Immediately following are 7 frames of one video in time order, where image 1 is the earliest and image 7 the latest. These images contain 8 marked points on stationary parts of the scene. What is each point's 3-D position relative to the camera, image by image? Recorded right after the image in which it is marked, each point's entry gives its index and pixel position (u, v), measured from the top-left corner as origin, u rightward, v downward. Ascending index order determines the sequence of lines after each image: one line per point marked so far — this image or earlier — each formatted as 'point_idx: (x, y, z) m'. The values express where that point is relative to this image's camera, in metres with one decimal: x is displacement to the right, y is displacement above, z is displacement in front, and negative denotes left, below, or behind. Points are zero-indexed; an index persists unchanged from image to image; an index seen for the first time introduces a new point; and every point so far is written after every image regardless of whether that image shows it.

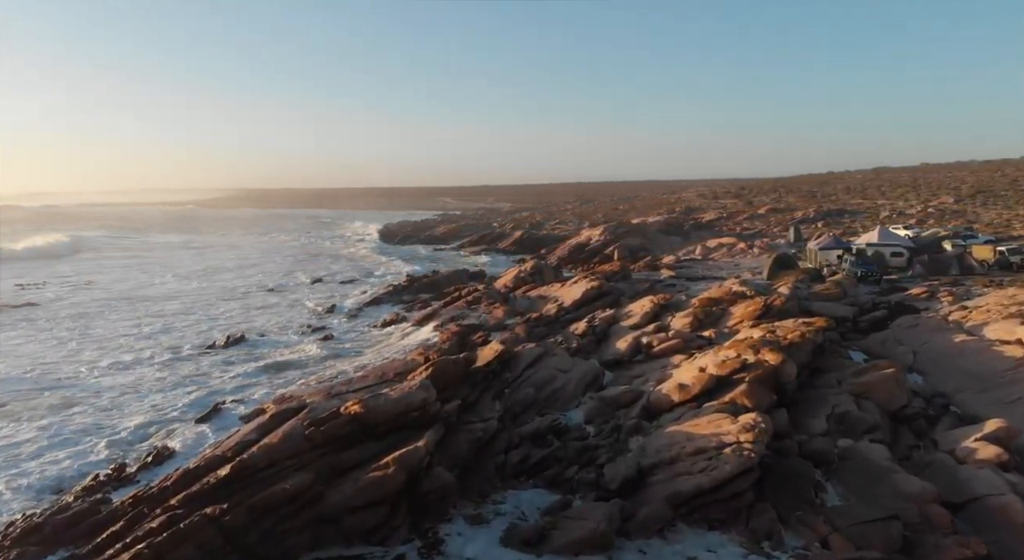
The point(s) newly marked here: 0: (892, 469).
0: (+5.8, -2.9, +10.4) m
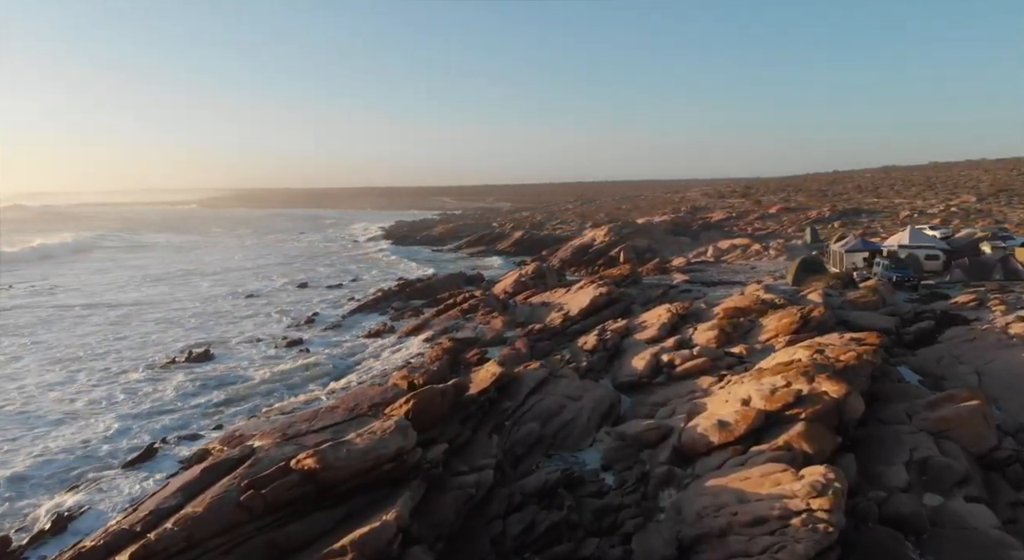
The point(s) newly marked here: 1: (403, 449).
0: (+5.8, -3.1, +8.0) m
1: (-1.3, -2.1, +8.4) m
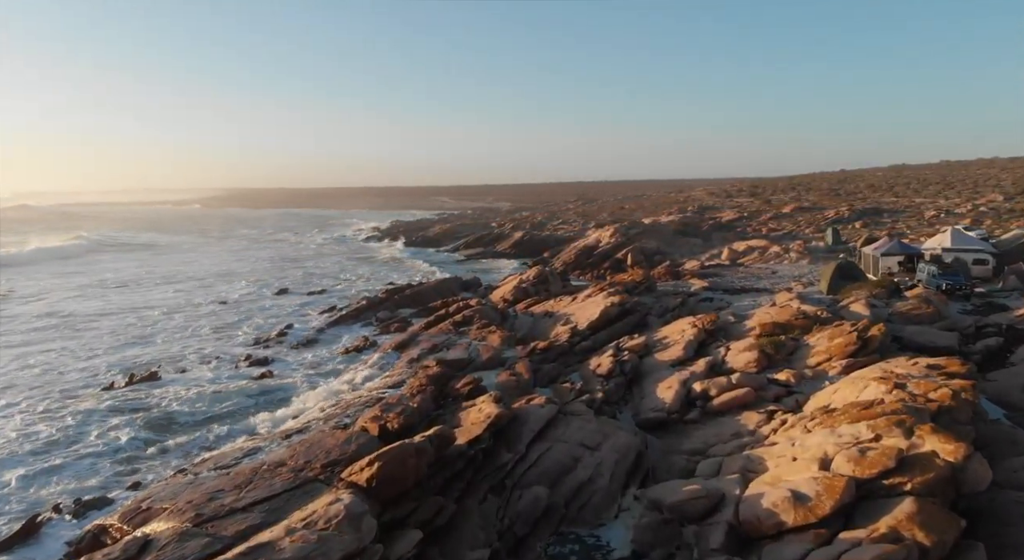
0: (+5.8, -3.3, +5.4) m
1: (-1.3, -2.3, +5.8) m
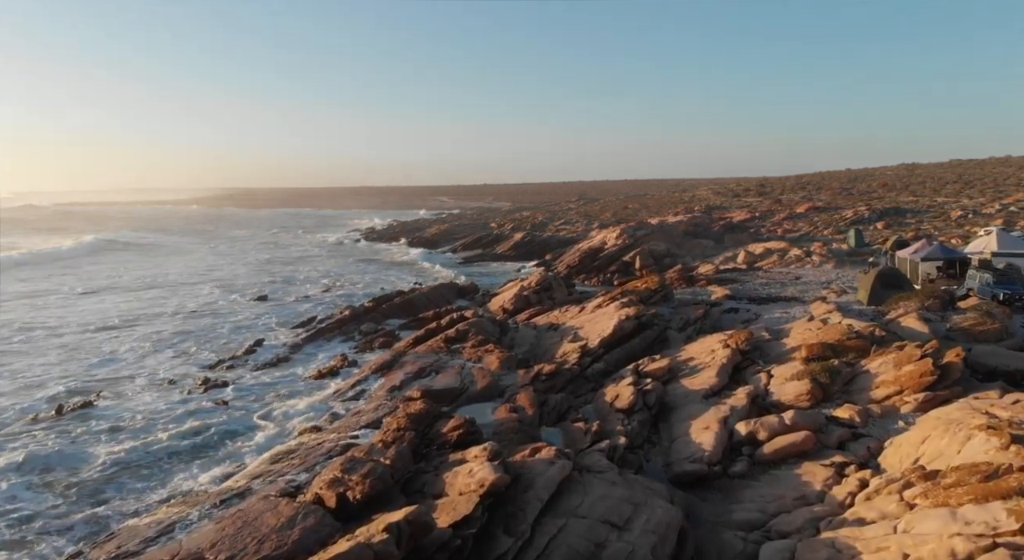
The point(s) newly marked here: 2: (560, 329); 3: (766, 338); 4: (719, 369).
0: (+5.8, -3.5, +3.0) m
1: (-1.3, -2.5, +3.4) m
2: (+1.2, -1.2, +18.0) m
3: (+5.5, -1.3, +15.0) m
4: (+3.9, -1.7, +12.8) m
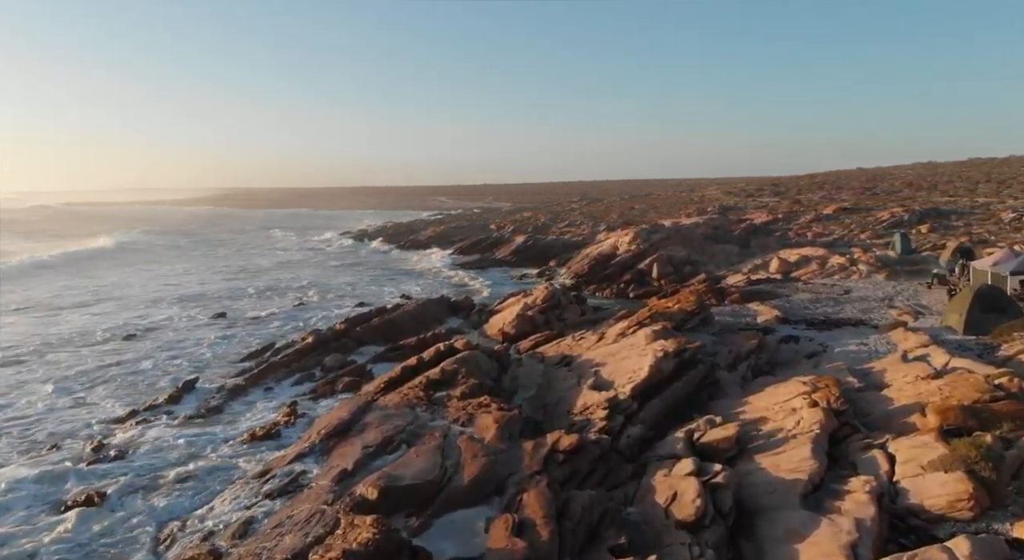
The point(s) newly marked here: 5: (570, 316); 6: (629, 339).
0: (+5.8, -4.0, -0.8) m
1: (-1.3, -3.0, -0.5) m
2: (+1.3, -1.7, +14.1) m
3: (+5.6, -1.7, +11.1) m
4: (+3.9, -2.1, +8.9) m
5: (+1.6, -1.0, +18.6) m
6: (+2.4, -1.2, +14.3) m
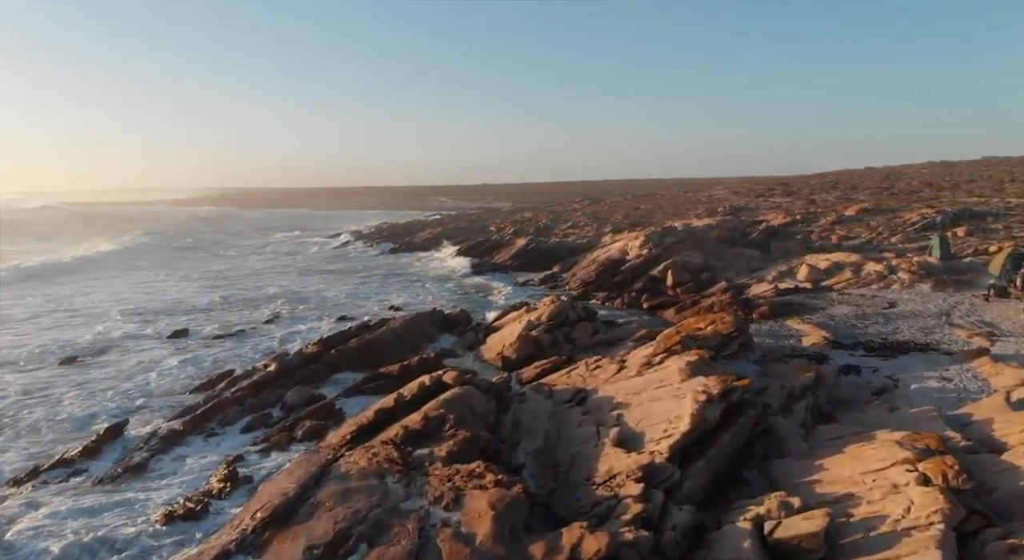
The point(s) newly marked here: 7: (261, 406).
0: (+5.8, -4.4, -3.5) m
1: (-1.3, -3.3, -3.1) m
2: (+1.3, -2.1, +11.4) m
3: (+5.6, -2.1, +8.4) m
4: (+3.9, -2.5, +6.3) m
5: (+1.6, -1.3, +15.9) m
6: (+2.4, -1.6, +11.6) m
7: (-4.5, -2.2, +12.3) m
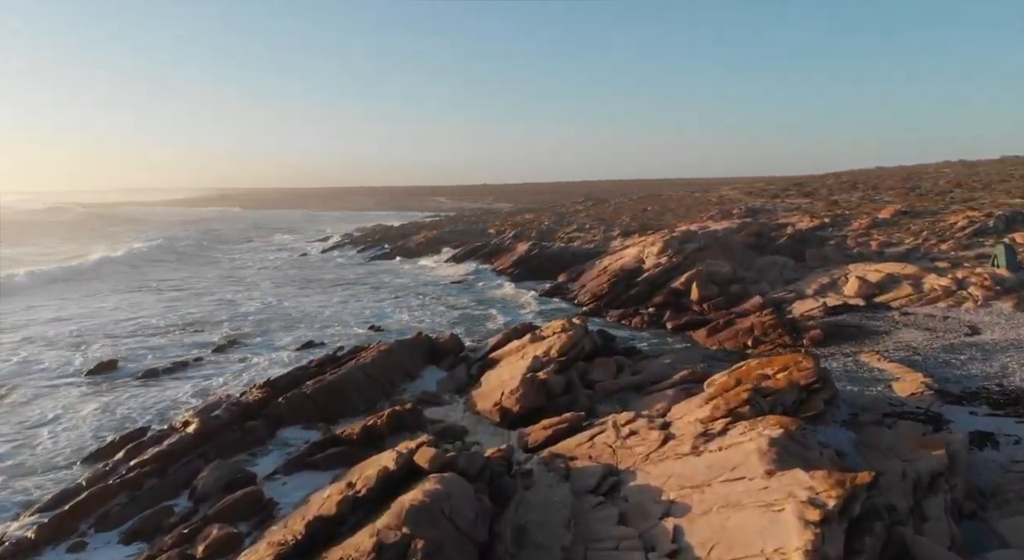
0: (+5.9, -4.8, -7.1) m
1: (-1.2, -3.8, -6.7) m
2: (+1.3, -2.5, +7.9) m
3: (+5.6, -2.5, +4.9) m
4: (+4.0, -2.9, +2.7) m
5: (+1.6, -1.8, +12.4) m
6: (+2.5, -2.0, +8.1) m
7: (-4.5, -2.6, +8.7) m
